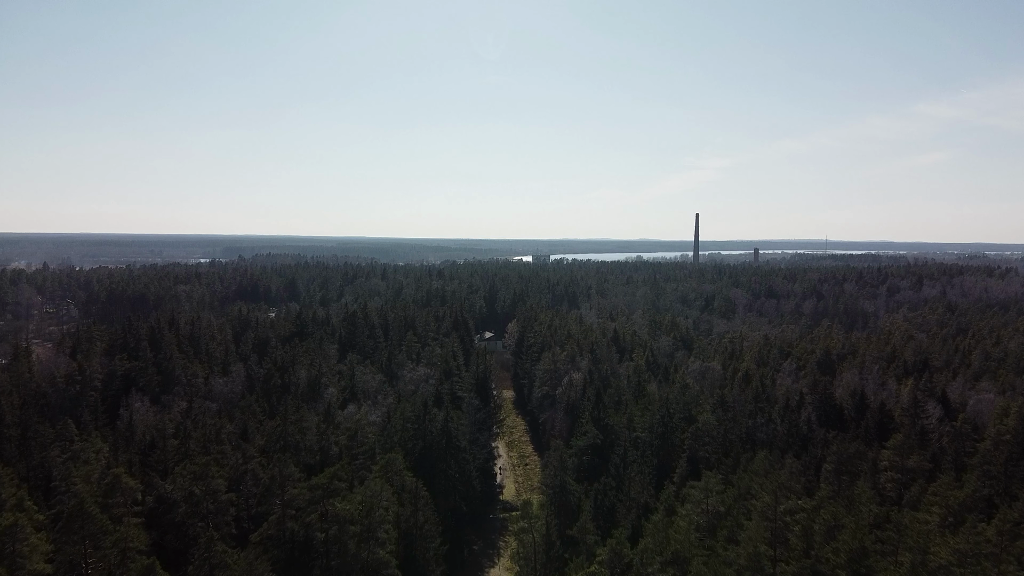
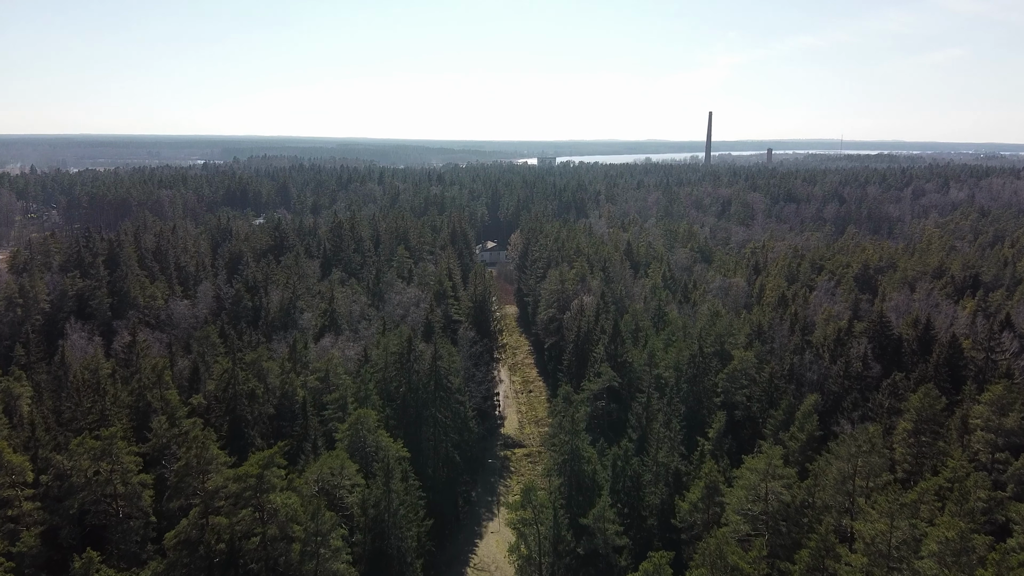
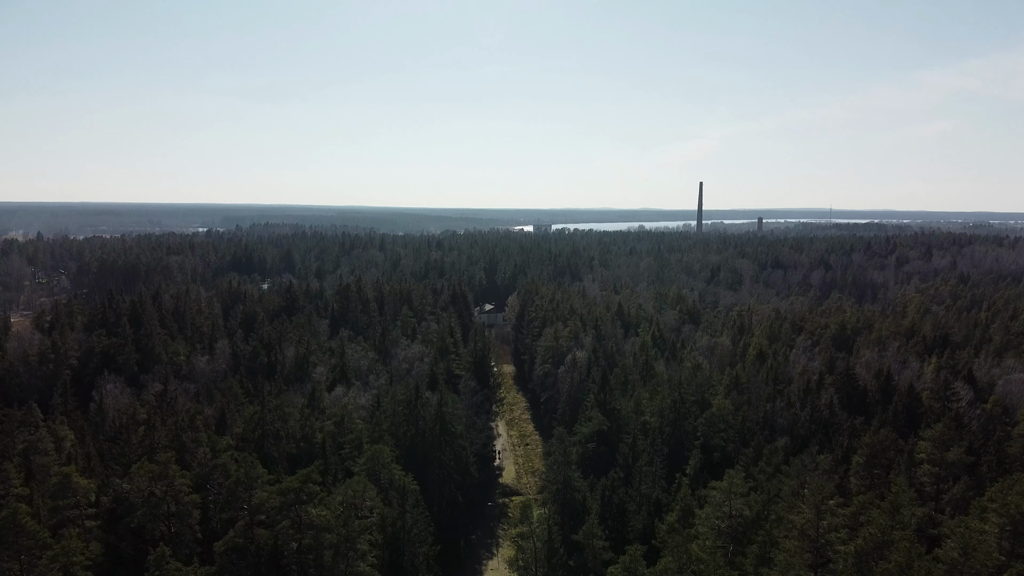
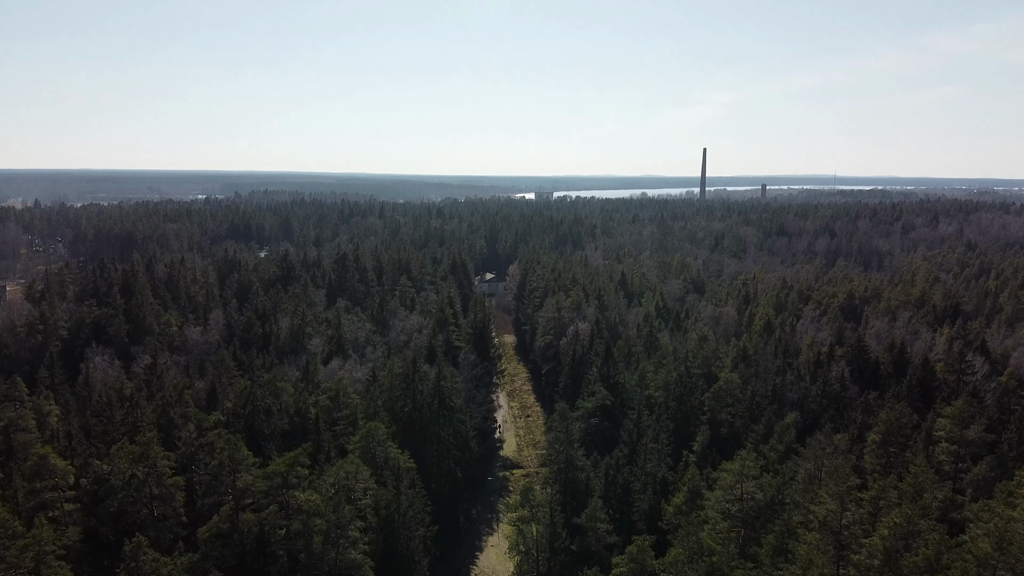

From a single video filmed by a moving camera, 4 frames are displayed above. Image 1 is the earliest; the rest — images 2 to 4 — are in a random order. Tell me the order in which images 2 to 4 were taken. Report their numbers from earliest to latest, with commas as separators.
3, 4, 2
